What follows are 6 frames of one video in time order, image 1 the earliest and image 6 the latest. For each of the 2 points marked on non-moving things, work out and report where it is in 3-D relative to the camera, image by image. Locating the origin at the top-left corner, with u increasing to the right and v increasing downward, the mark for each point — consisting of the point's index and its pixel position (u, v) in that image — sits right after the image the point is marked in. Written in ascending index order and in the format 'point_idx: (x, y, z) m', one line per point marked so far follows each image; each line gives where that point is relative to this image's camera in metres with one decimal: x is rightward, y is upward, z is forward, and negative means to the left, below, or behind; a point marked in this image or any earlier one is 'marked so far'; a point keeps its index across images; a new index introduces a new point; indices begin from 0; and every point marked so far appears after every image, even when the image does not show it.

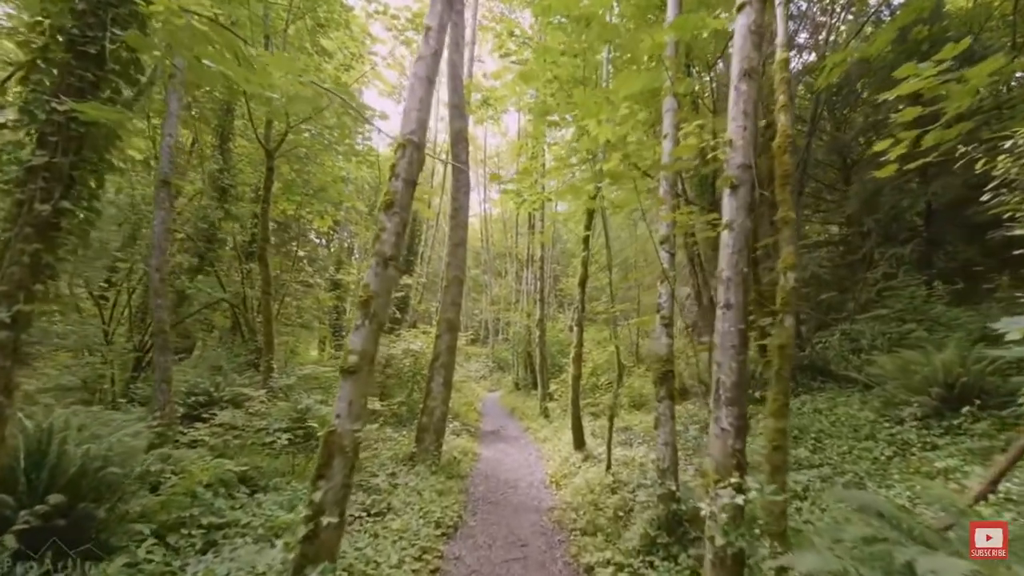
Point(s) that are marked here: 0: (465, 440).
0: (-1.0, -3.2, +10.3) m
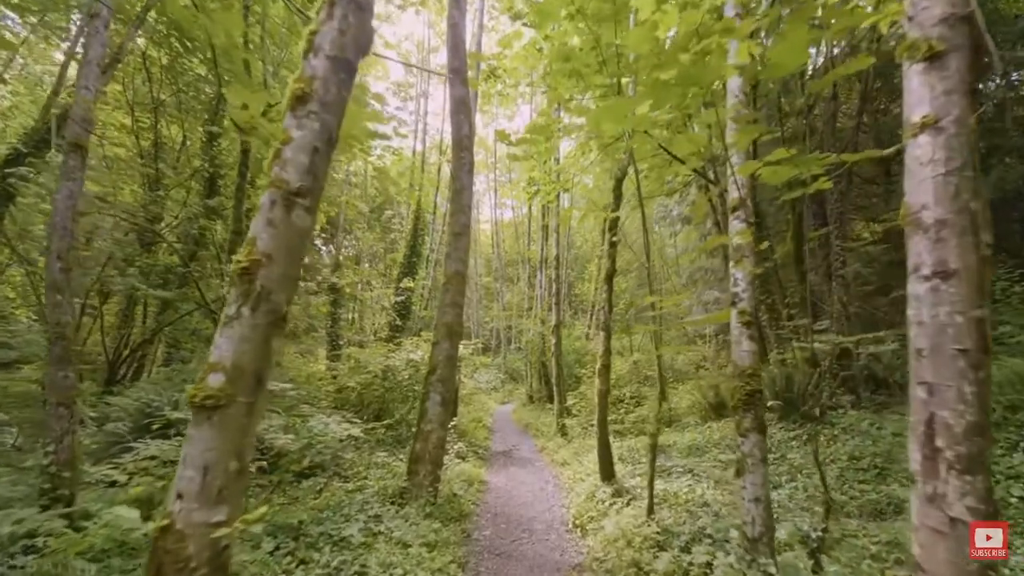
0: (-0.7, -3.2, +8.8) m
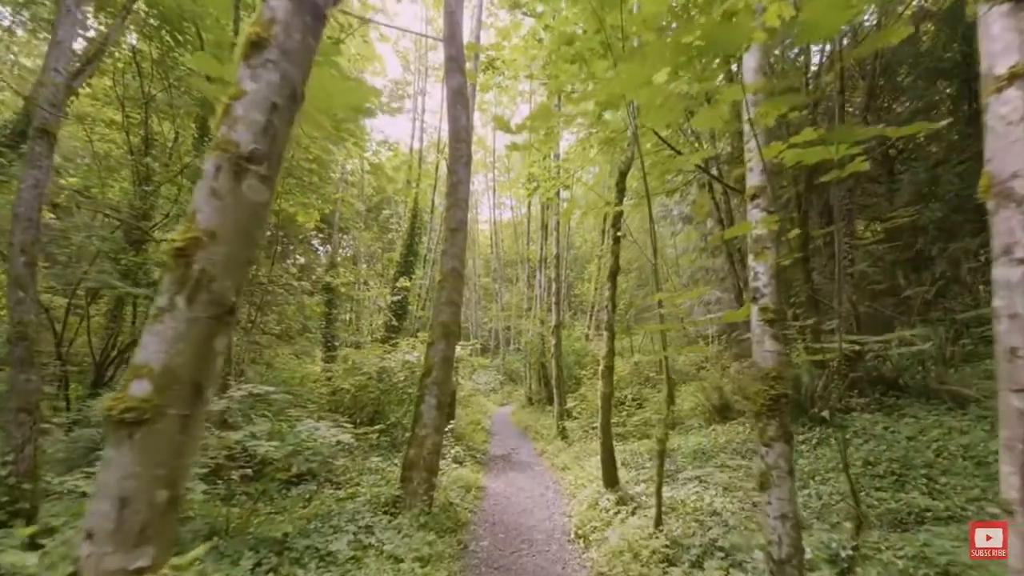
0: (-0.7, -3.2, +8.5) m
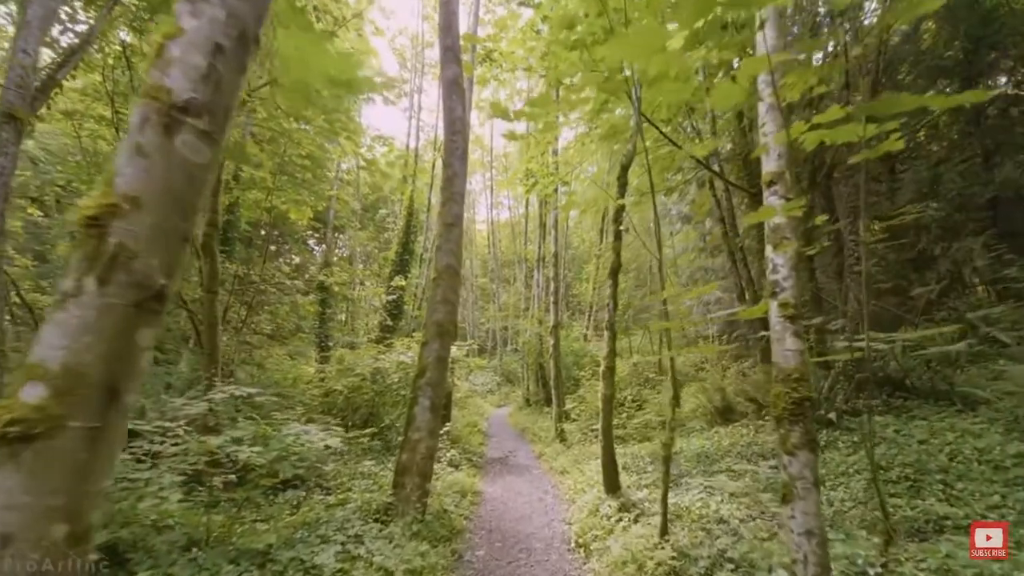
0: (-0.8, -3.1, +8.3) m
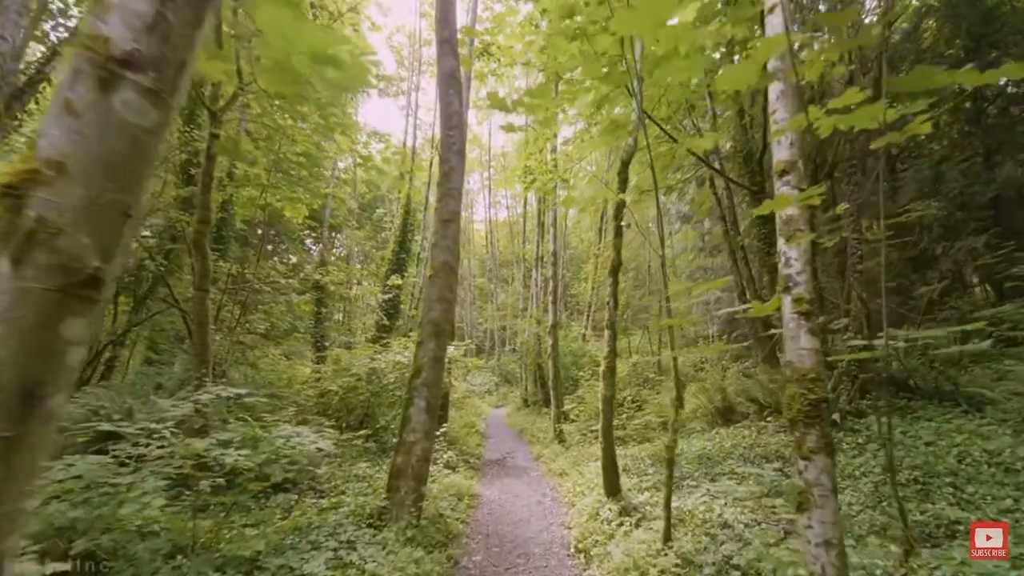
0: (-0.8, -3.1, +8.1) m
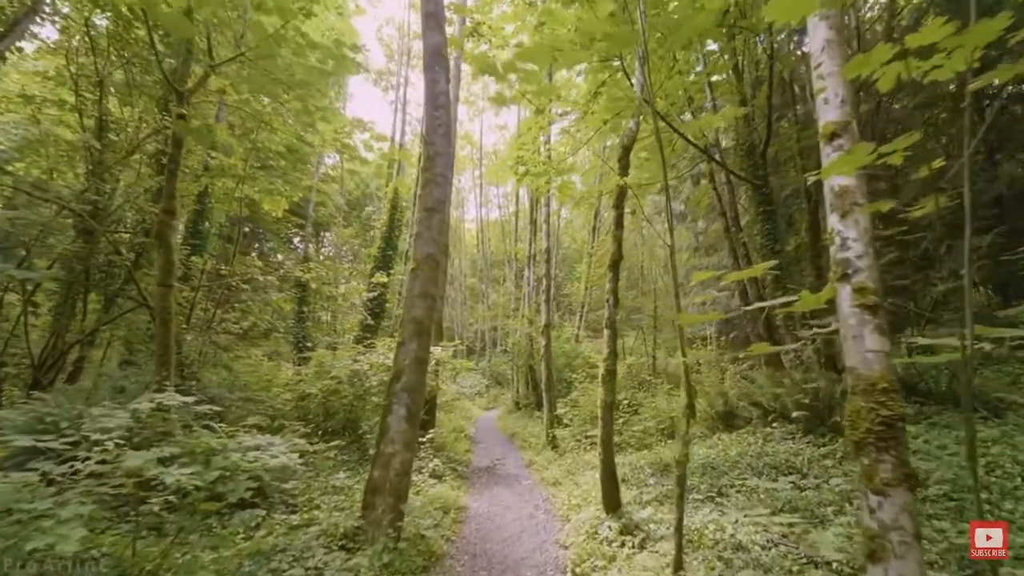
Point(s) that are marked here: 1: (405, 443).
0: (-1.0, -3.0, +7.6) m
1: (-1.1, -1.6, +5.2) m
